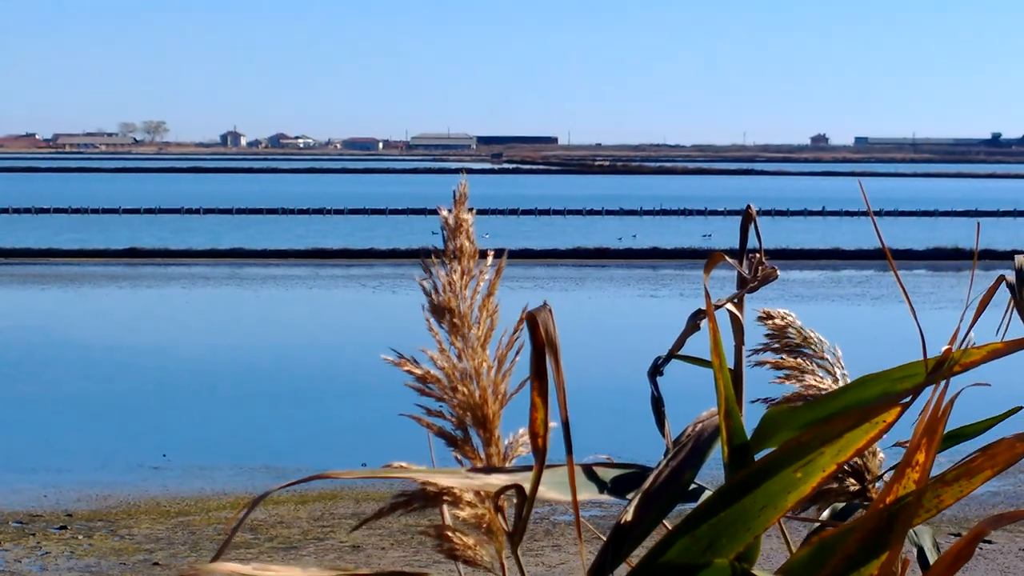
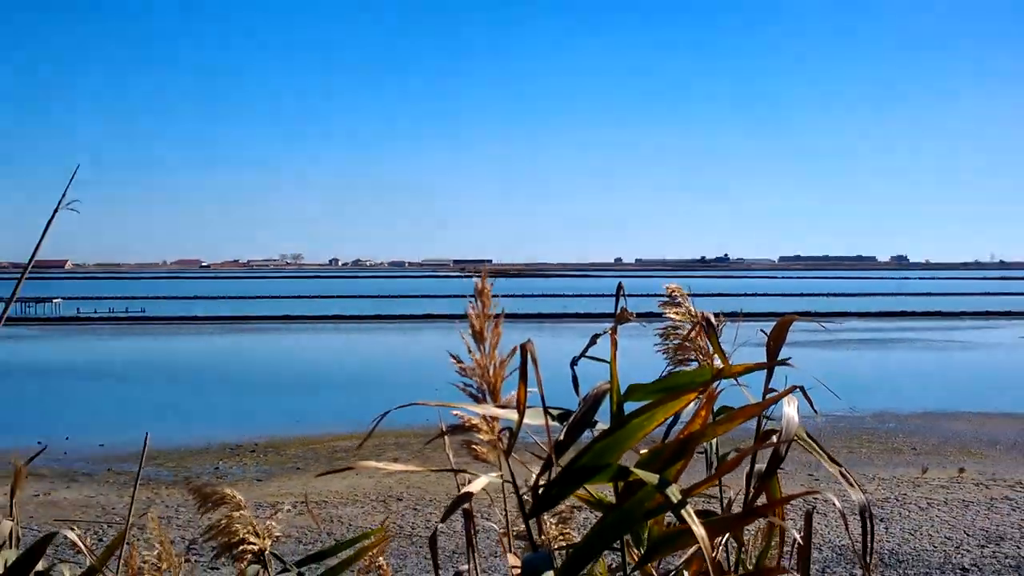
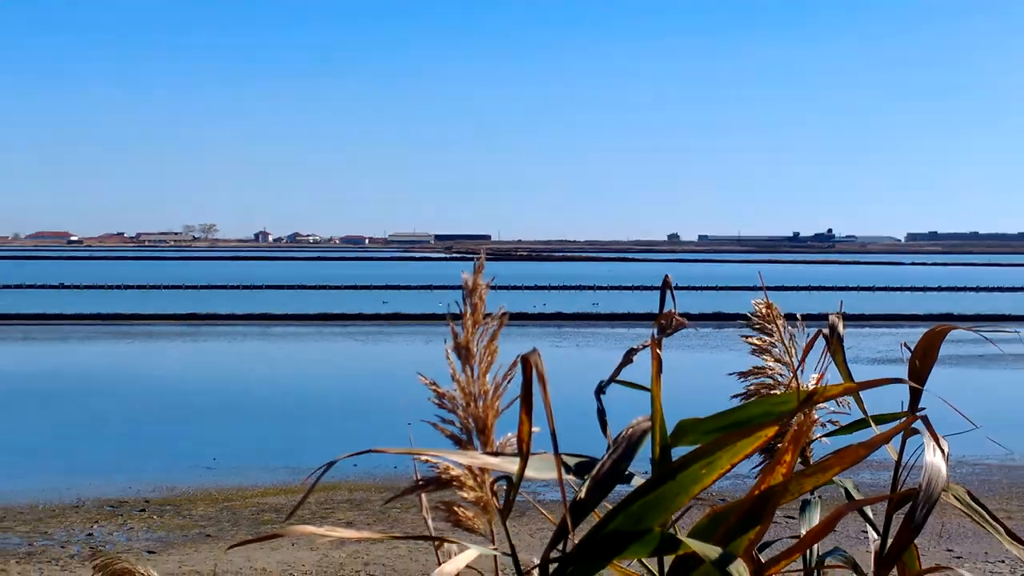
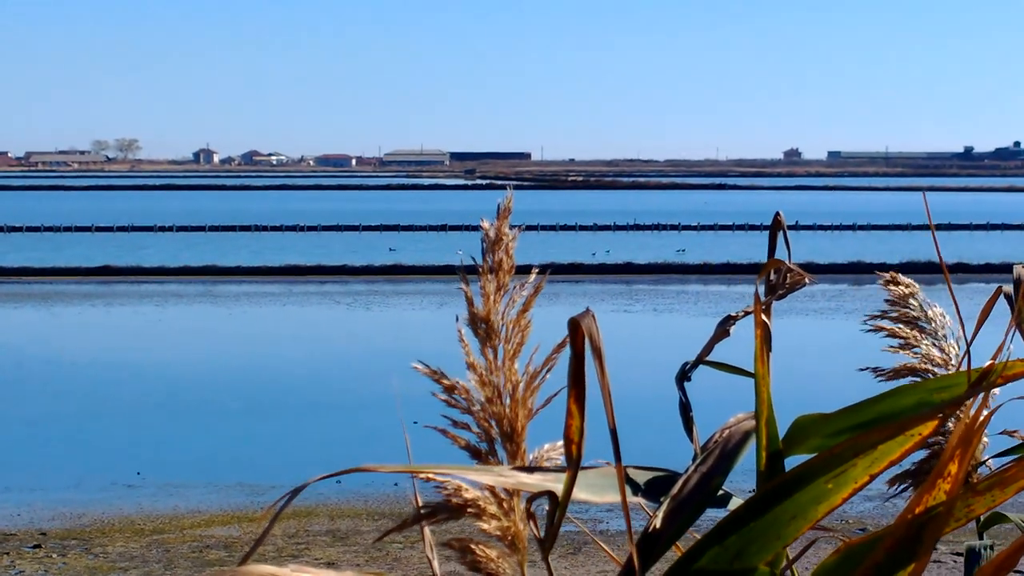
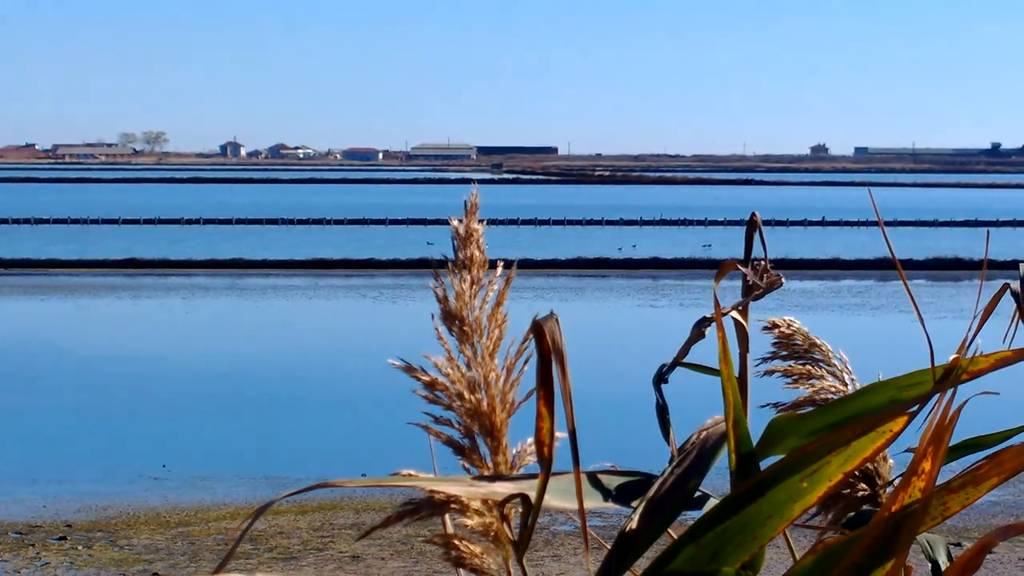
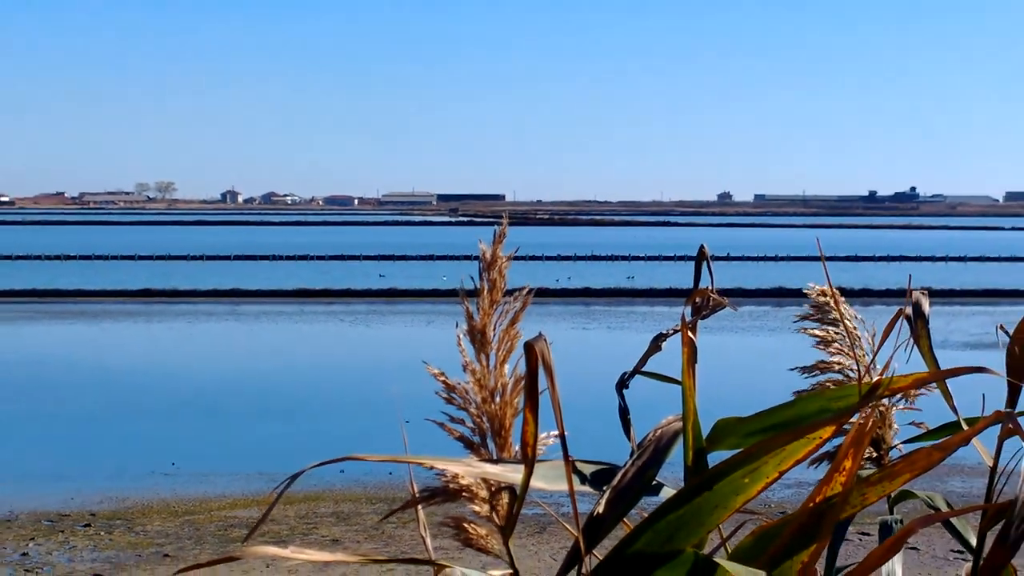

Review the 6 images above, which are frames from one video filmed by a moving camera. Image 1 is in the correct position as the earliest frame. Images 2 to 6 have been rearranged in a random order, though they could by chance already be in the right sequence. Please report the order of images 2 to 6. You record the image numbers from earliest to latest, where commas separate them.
5, 4, 6, 3, 2
